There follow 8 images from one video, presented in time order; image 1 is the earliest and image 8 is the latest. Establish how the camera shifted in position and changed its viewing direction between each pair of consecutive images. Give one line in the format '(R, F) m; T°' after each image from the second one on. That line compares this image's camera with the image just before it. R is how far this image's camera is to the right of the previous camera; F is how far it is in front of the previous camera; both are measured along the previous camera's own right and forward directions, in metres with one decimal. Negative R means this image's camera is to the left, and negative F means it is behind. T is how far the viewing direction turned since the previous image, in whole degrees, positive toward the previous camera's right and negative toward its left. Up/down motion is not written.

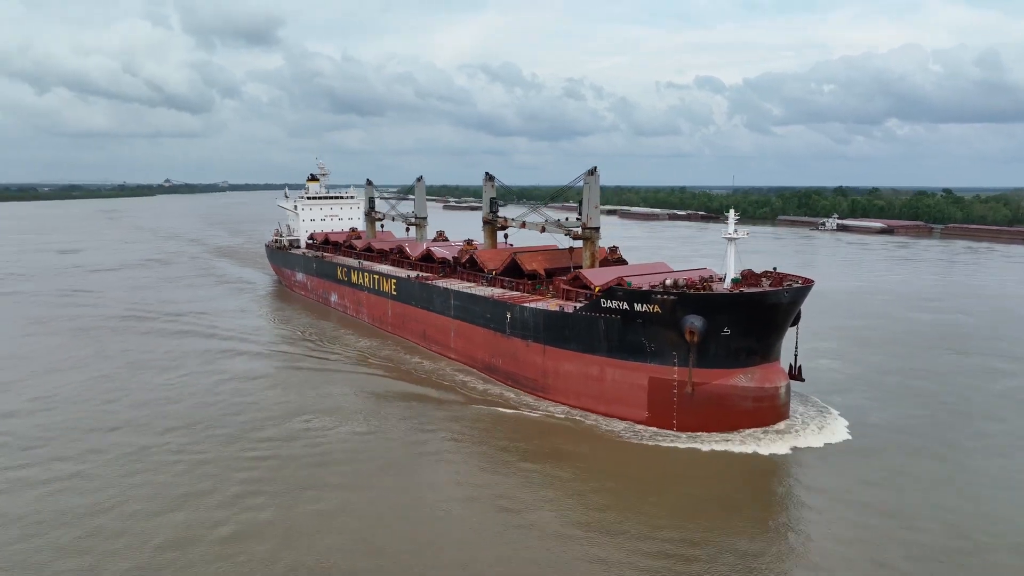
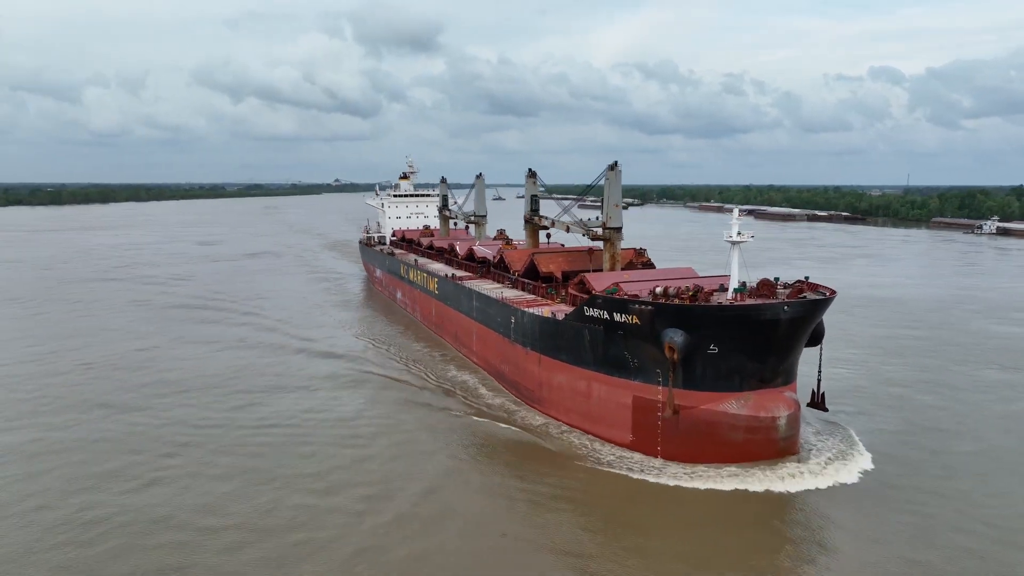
(+2.5, +1.1) m; -10°
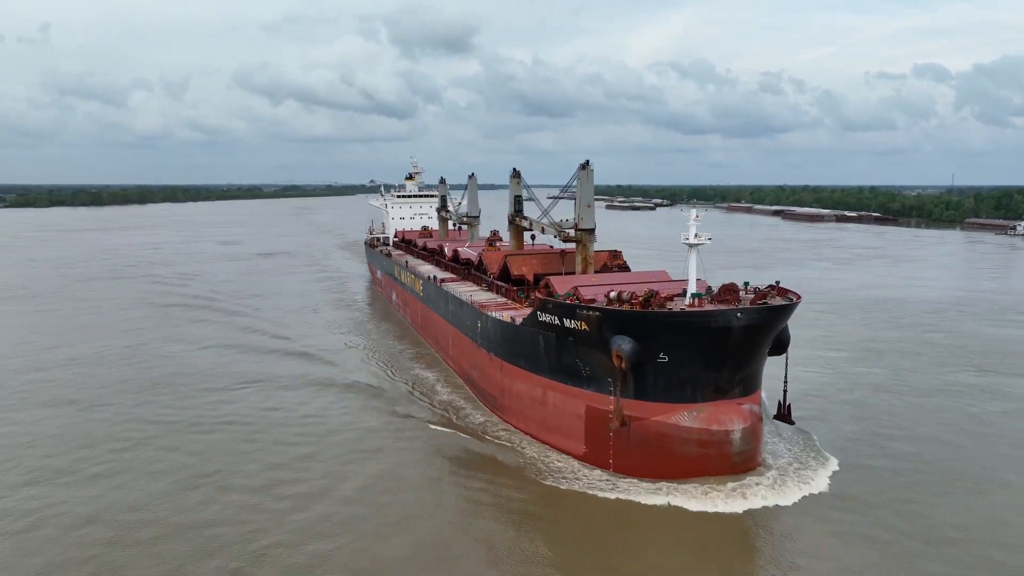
(+1.2, +0.5) m; -2°
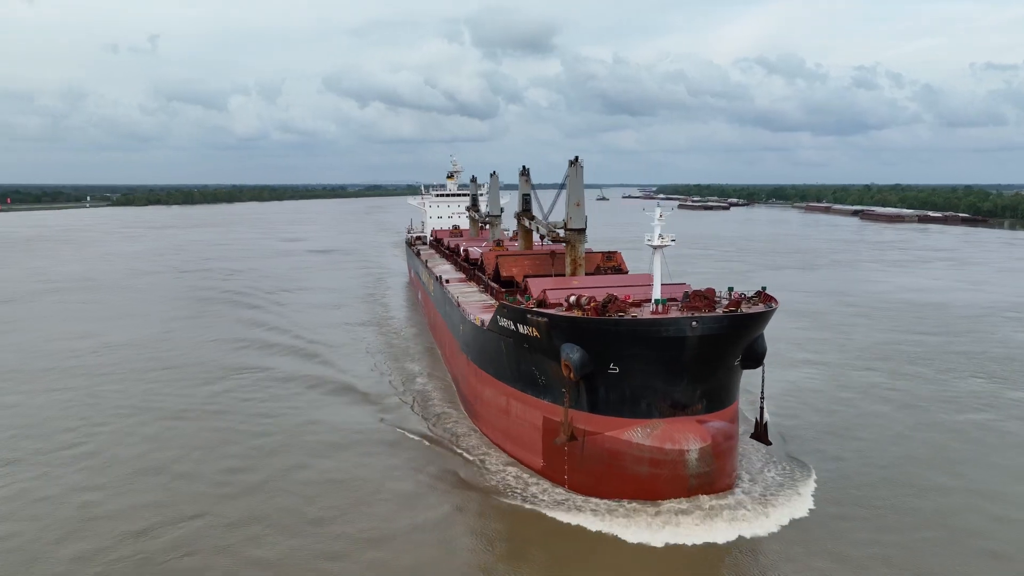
(+1.6, +0.6) m; -5°
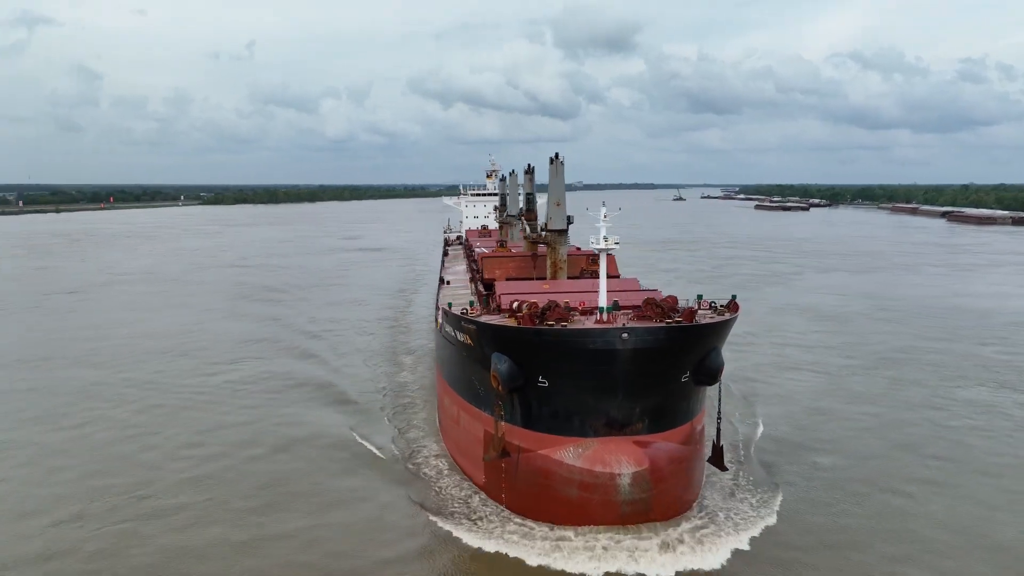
(+1.7, +0.7) m; -5°
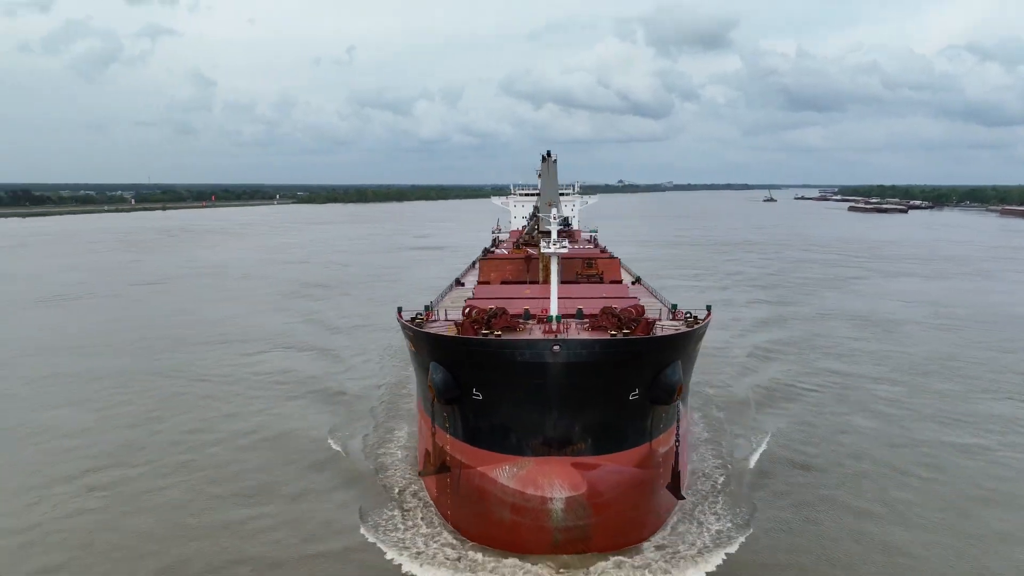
(+1.6, +0.6) m; -6°
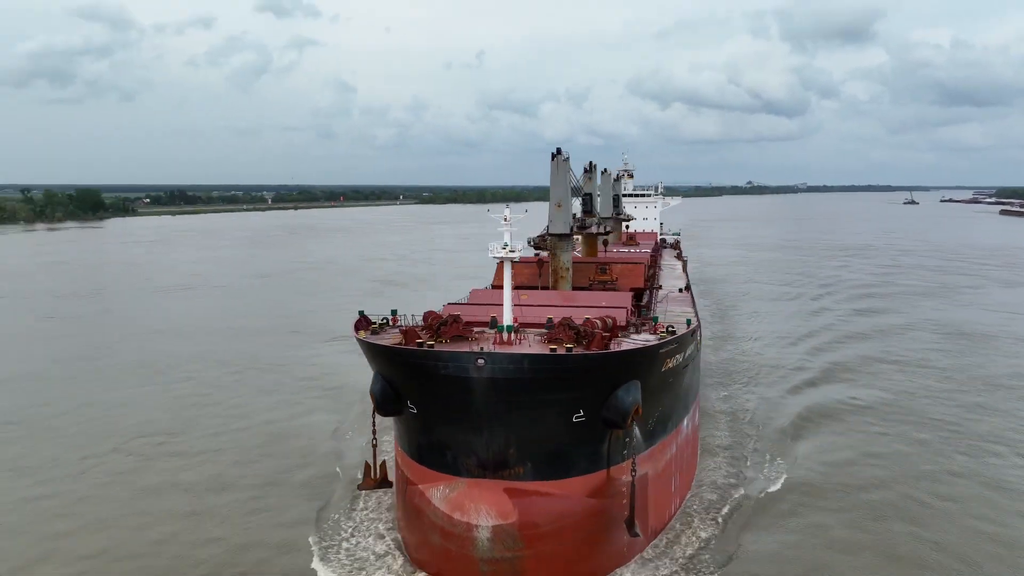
(+1.7, +0.7) m; -9°
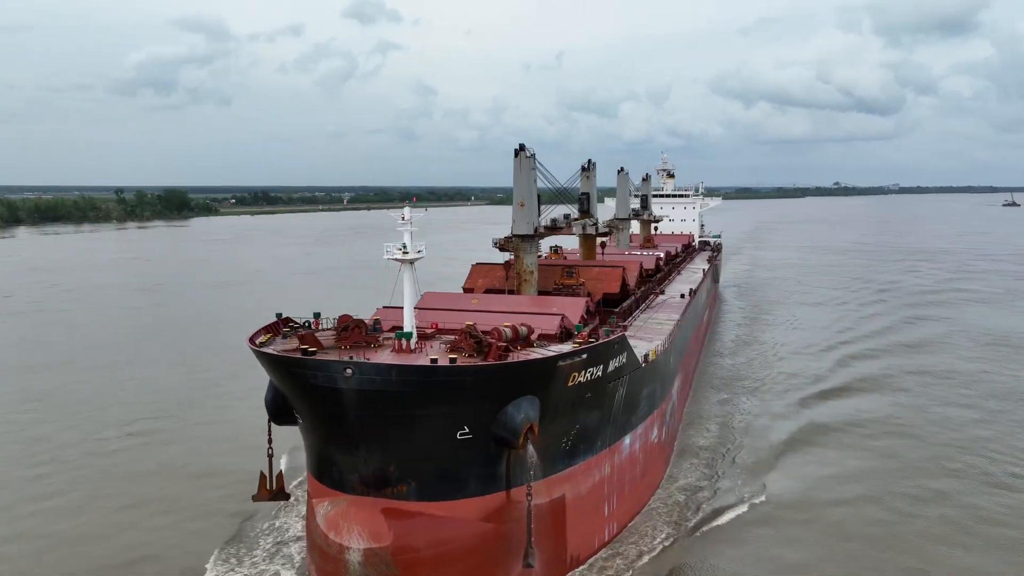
(+1.7, +0.6) m; -5°
